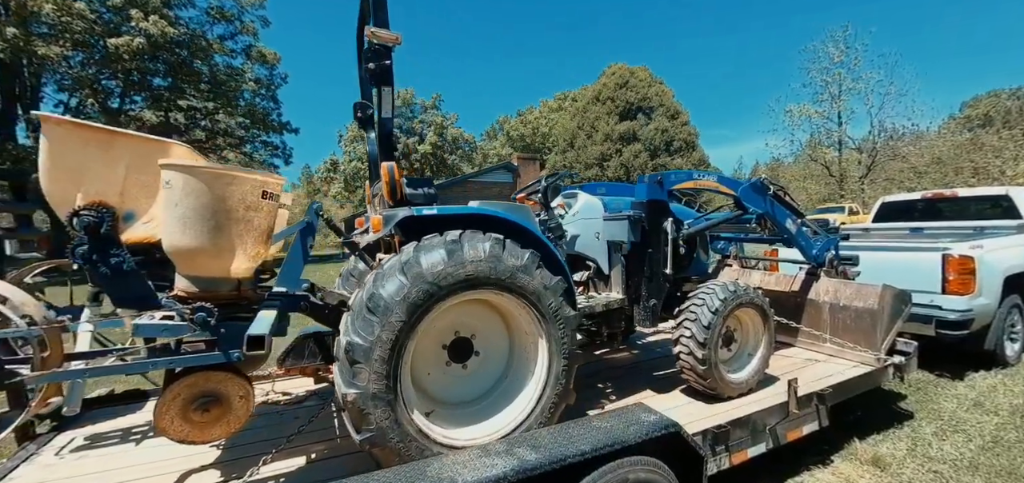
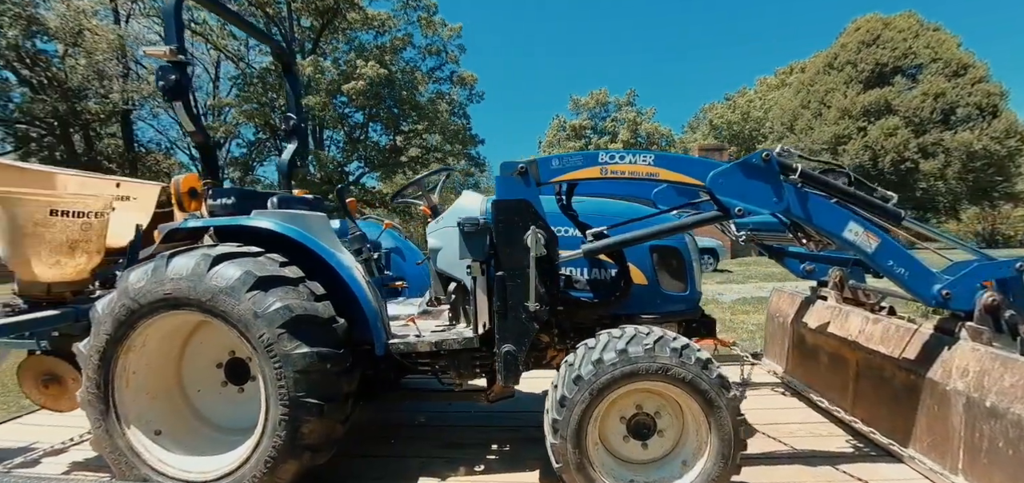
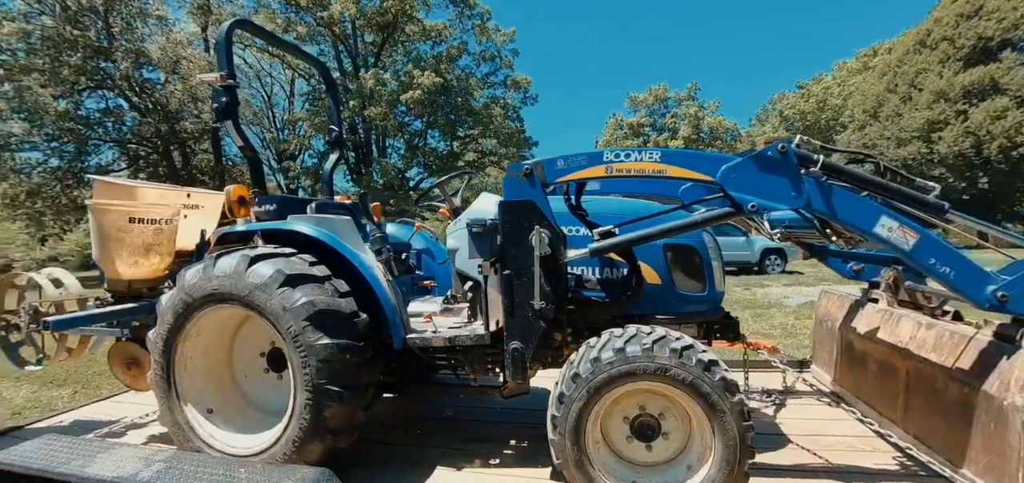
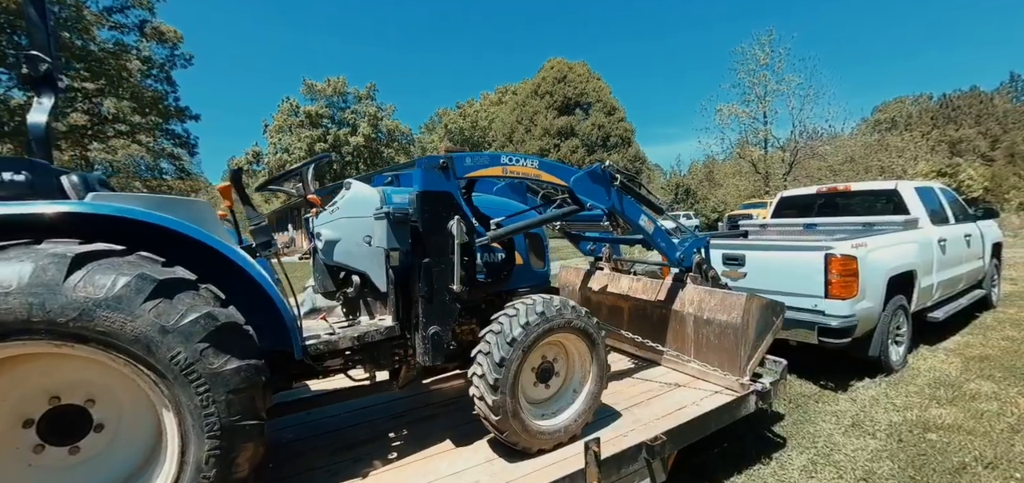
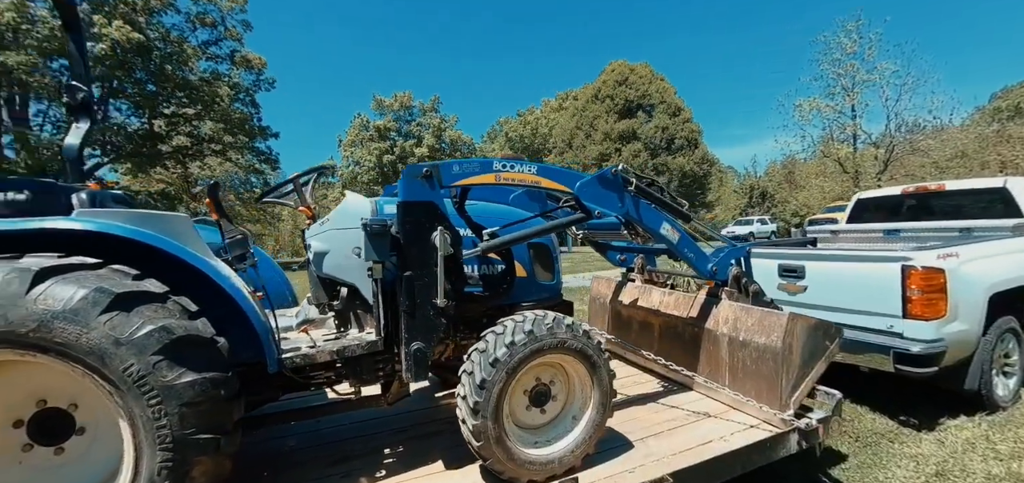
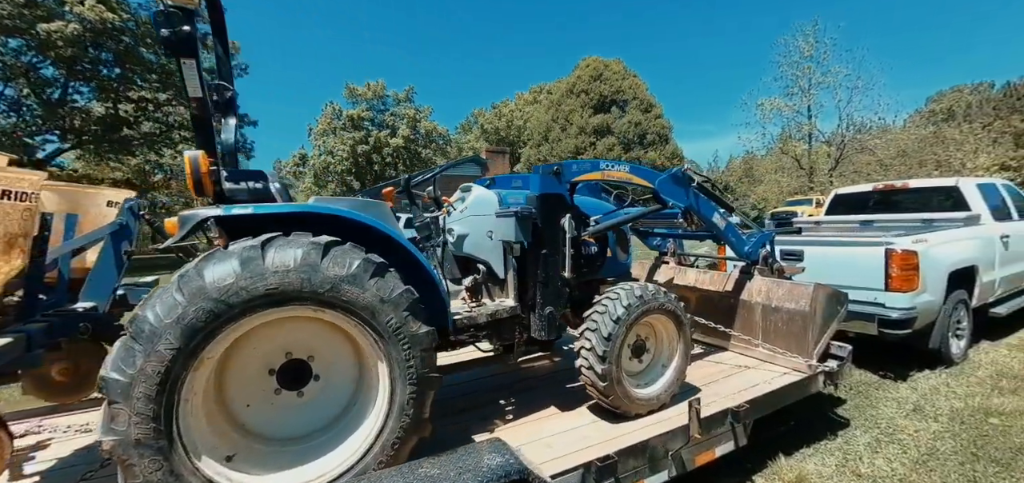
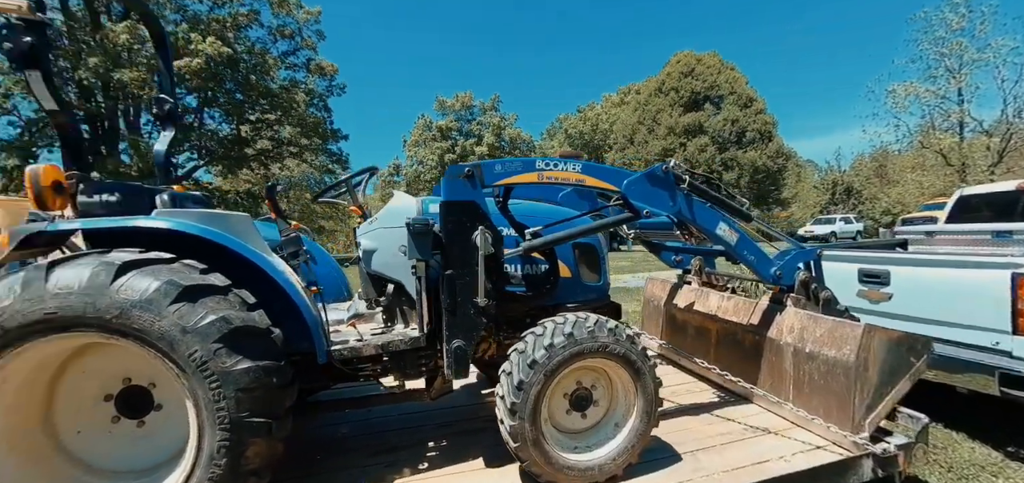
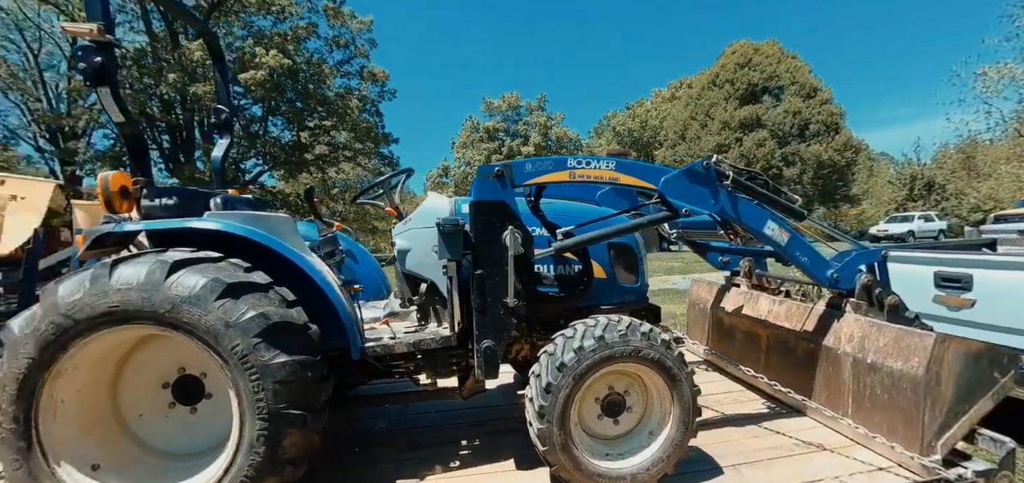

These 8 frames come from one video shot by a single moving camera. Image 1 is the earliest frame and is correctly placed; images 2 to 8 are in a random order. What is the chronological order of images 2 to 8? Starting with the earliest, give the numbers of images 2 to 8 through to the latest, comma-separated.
6, 4, 5, 7, 8, 2, 3
